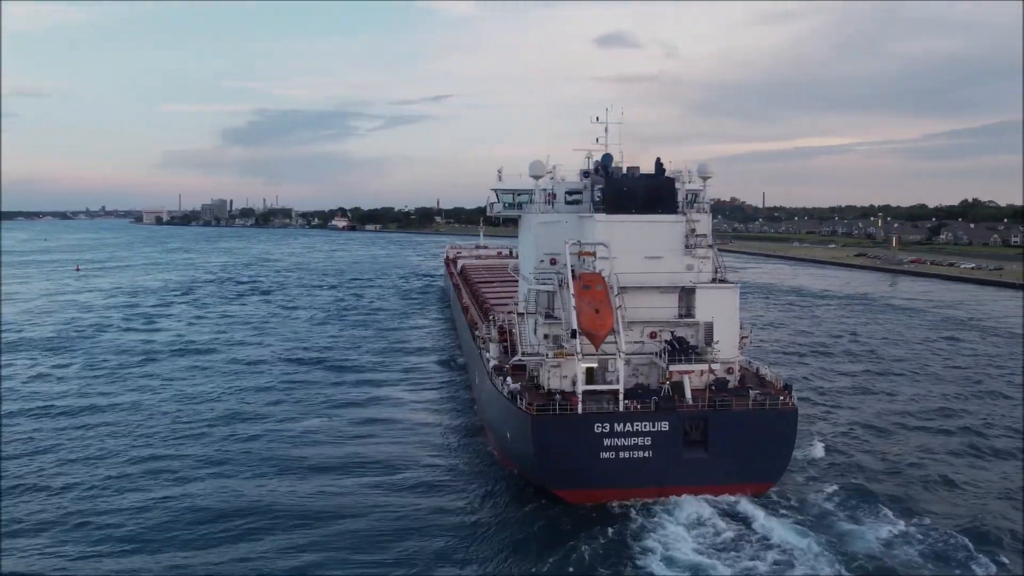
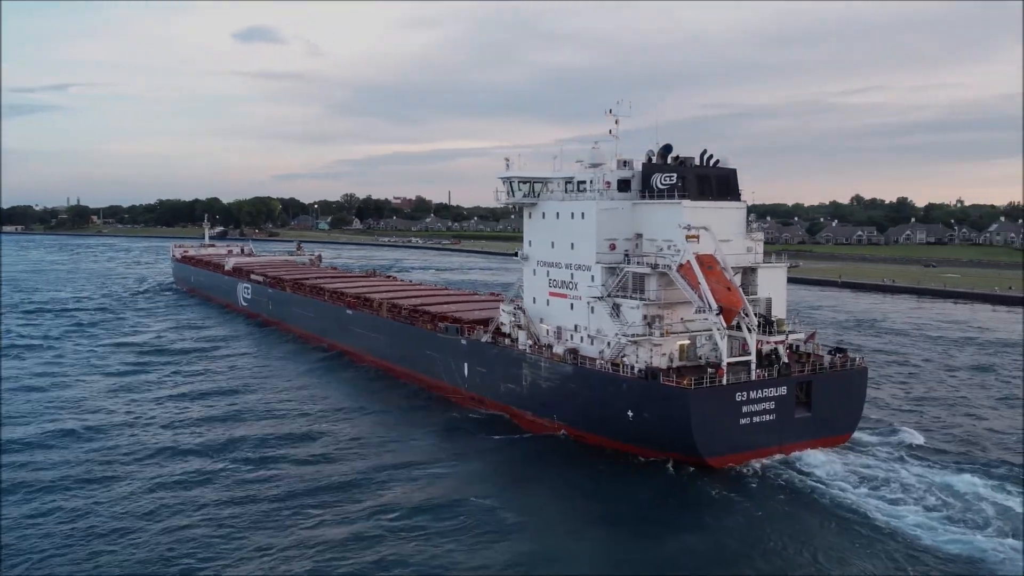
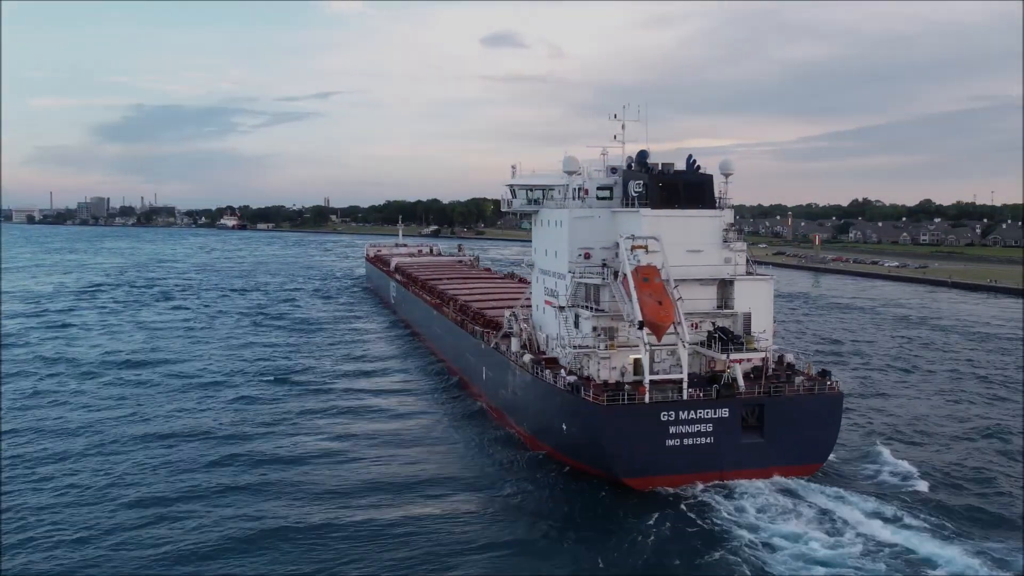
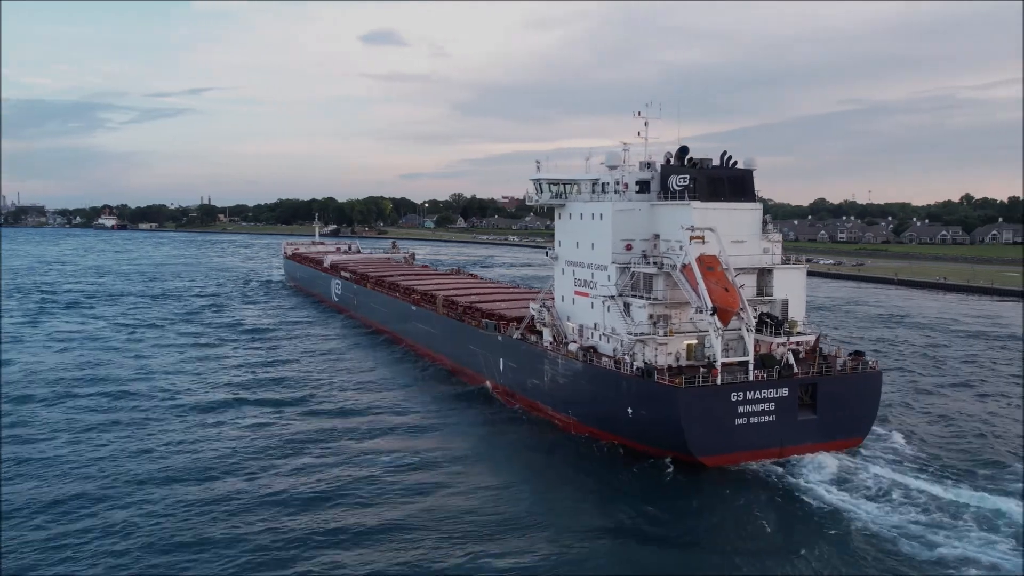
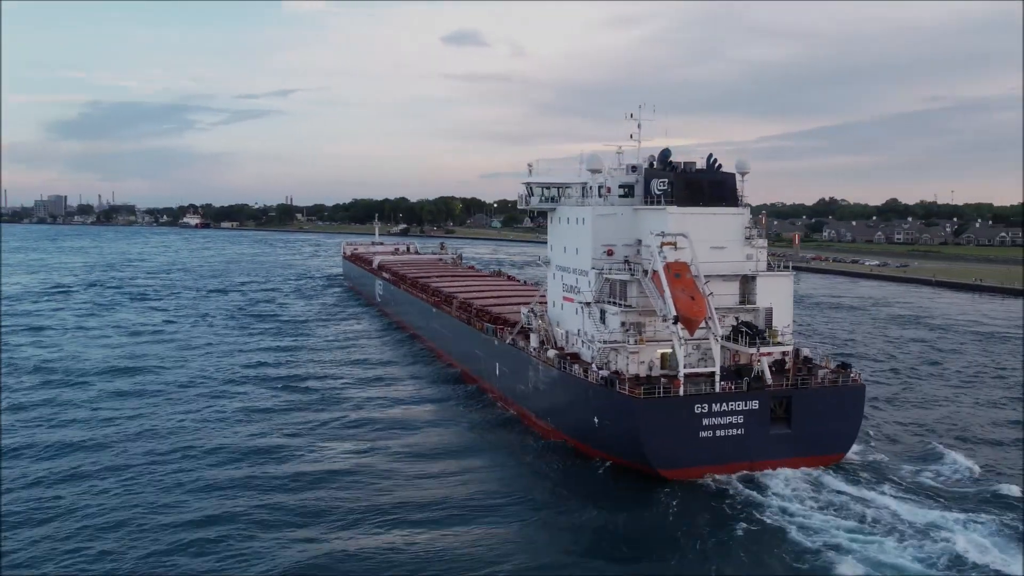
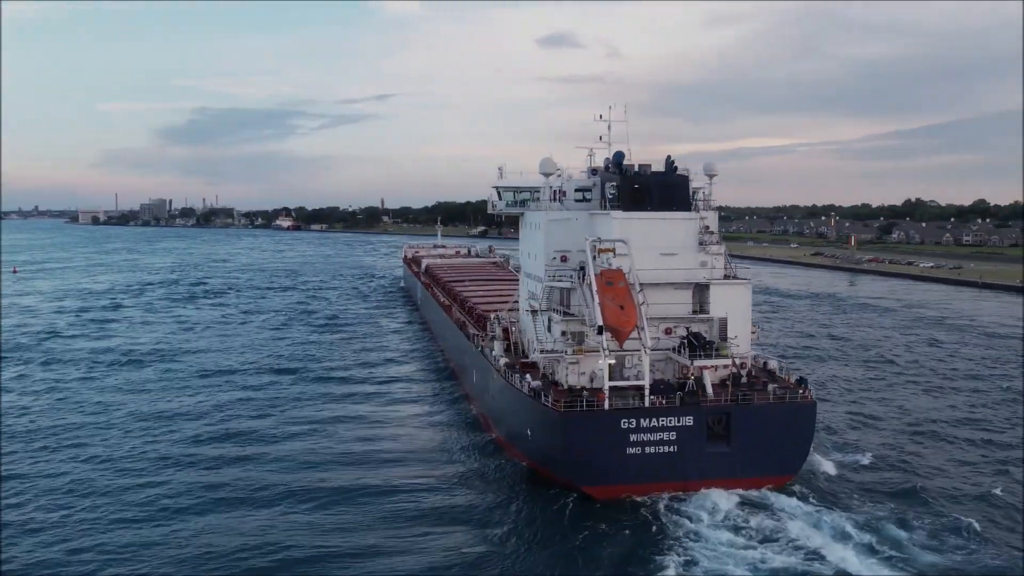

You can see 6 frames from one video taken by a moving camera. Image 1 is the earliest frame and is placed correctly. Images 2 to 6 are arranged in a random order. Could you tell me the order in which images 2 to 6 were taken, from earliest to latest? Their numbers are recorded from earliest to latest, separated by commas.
6, 3, 5, 4, 2
